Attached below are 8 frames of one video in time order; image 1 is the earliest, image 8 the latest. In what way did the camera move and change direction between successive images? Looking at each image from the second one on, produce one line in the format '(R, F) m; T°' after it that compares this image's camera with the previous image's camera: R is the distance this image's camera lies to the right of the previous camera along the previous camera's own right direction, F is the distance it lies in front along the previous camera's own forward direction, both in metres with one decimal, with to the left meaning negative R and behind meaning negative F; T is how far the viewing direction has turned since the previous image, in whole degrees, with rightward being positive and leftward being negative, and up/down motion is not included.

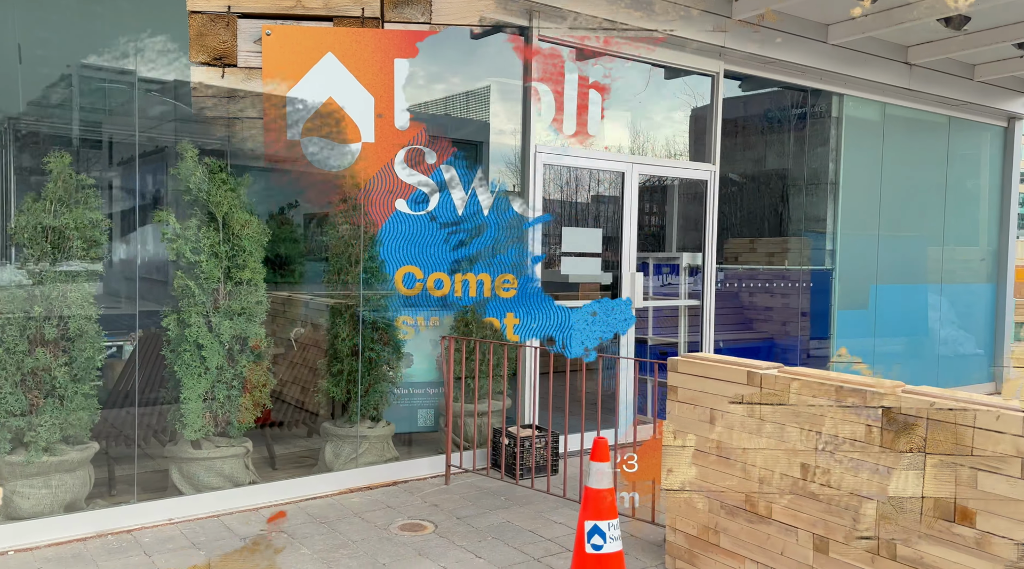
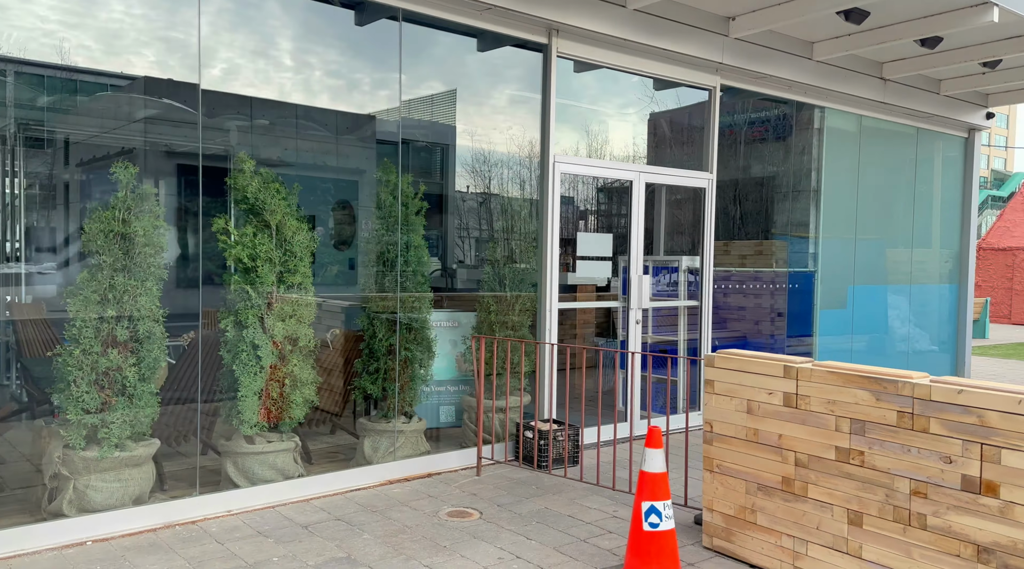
(-0.6, -0.4) m; +3°
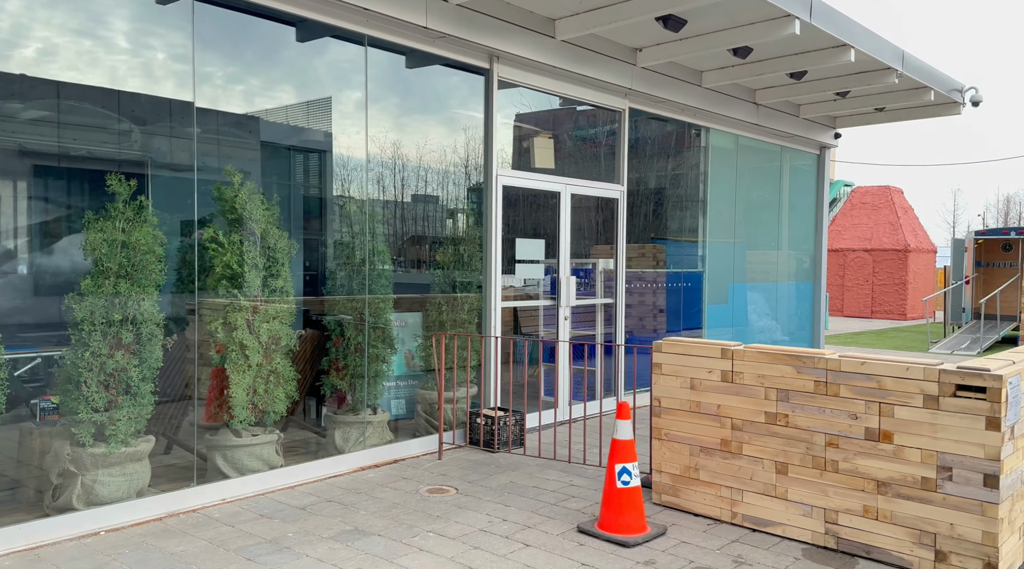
(-0.8, -0.7) m; +10°
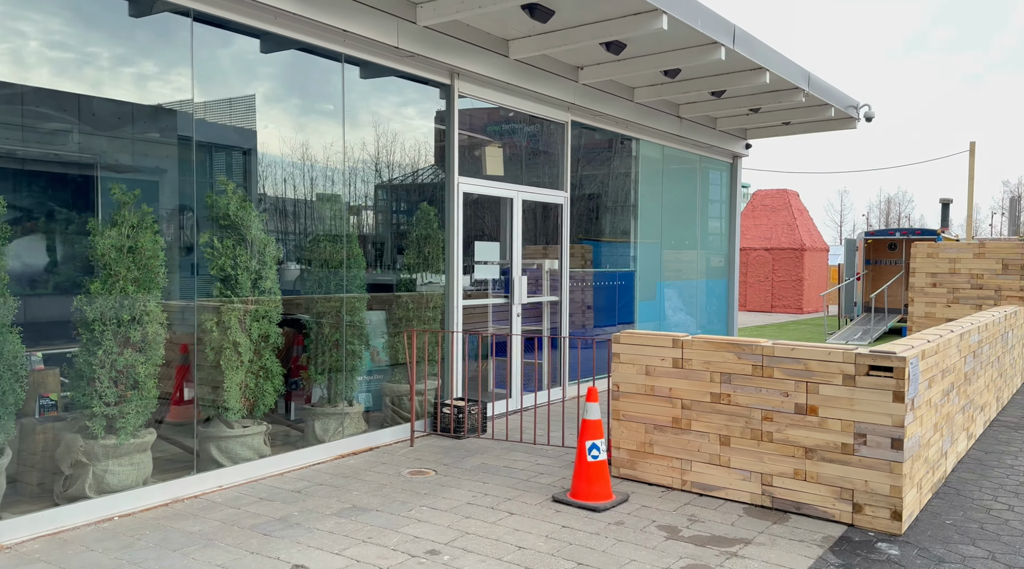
(-0.5, -0.7) m; +6°
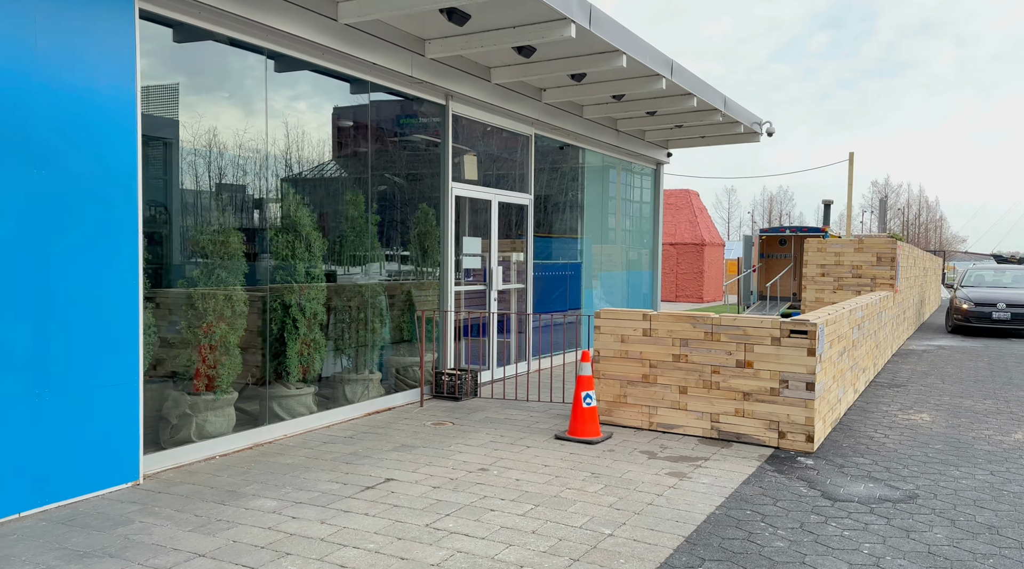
(-1.0, -1.7) m; +7°
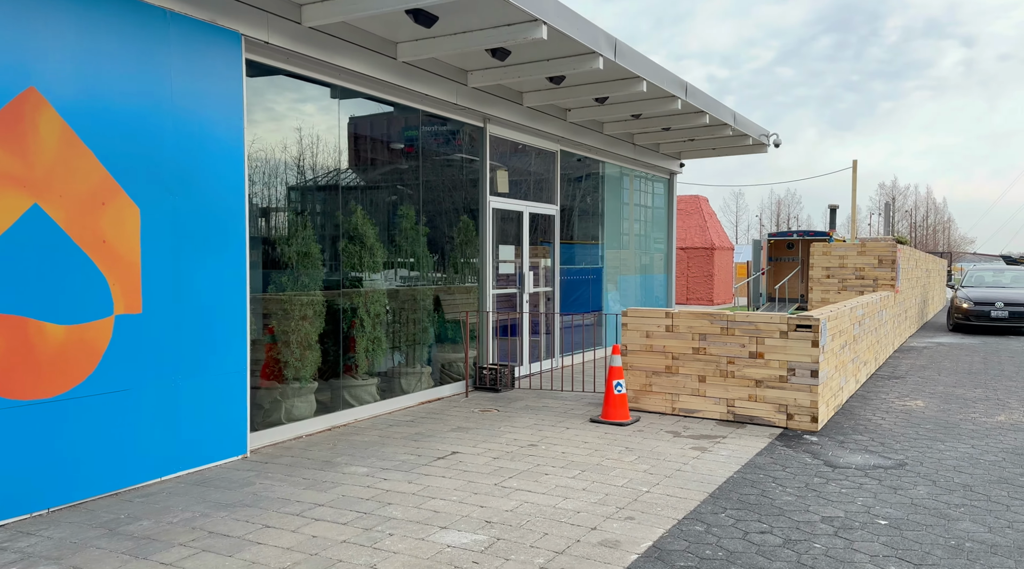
(-0.3, -1.1) m; 0°
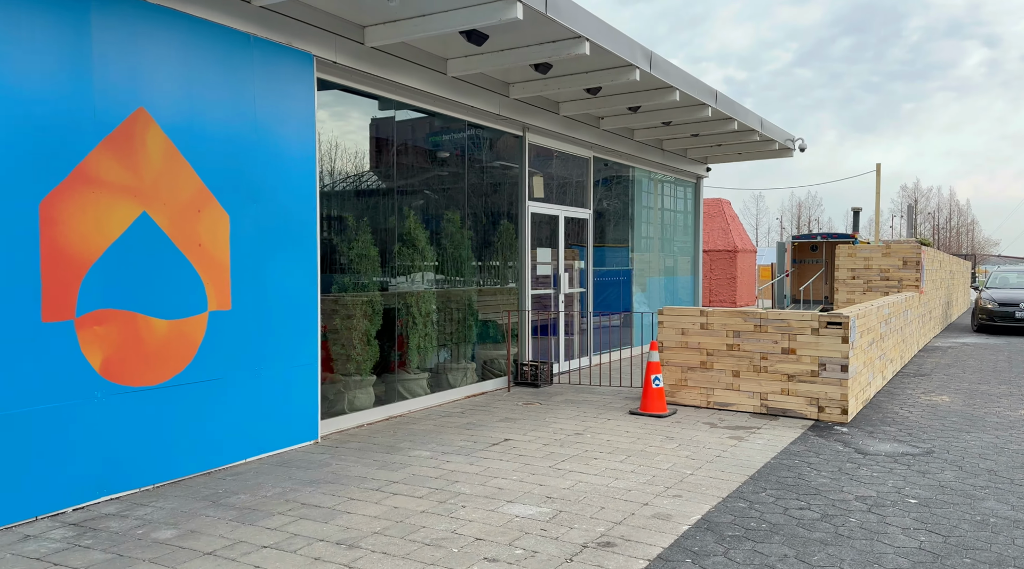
(-0.3, -0.5) m; -1°
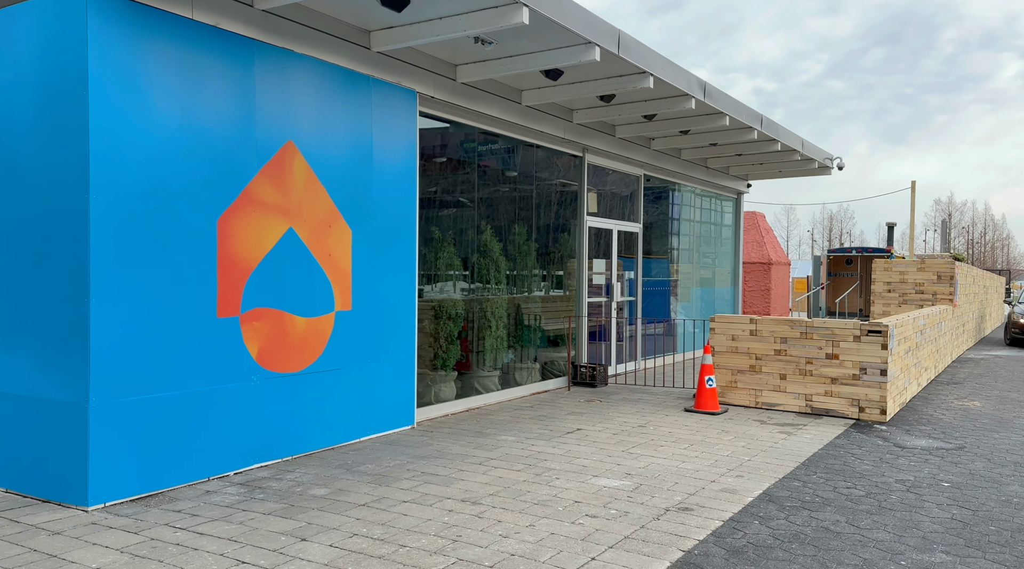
(-0.5, -1.0) m; -2°
